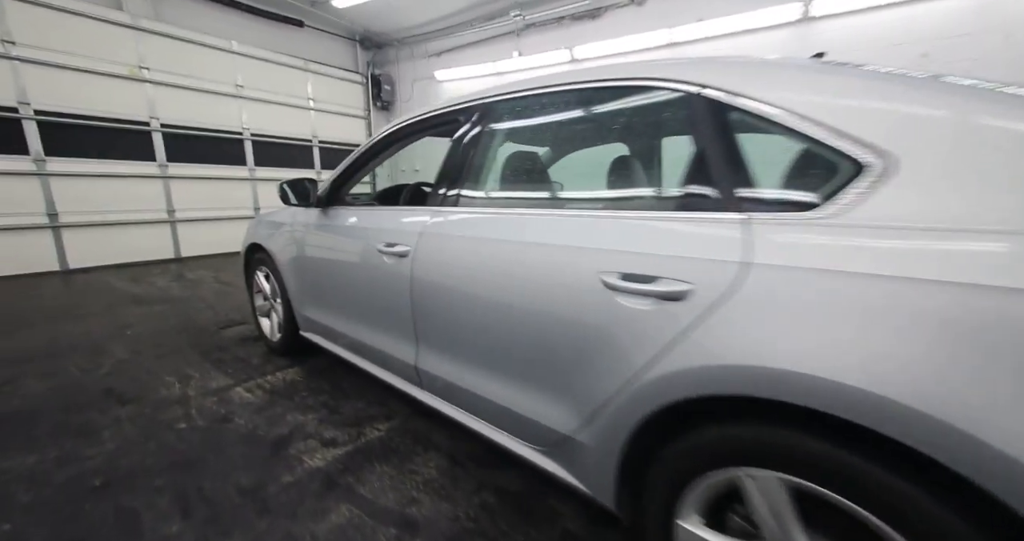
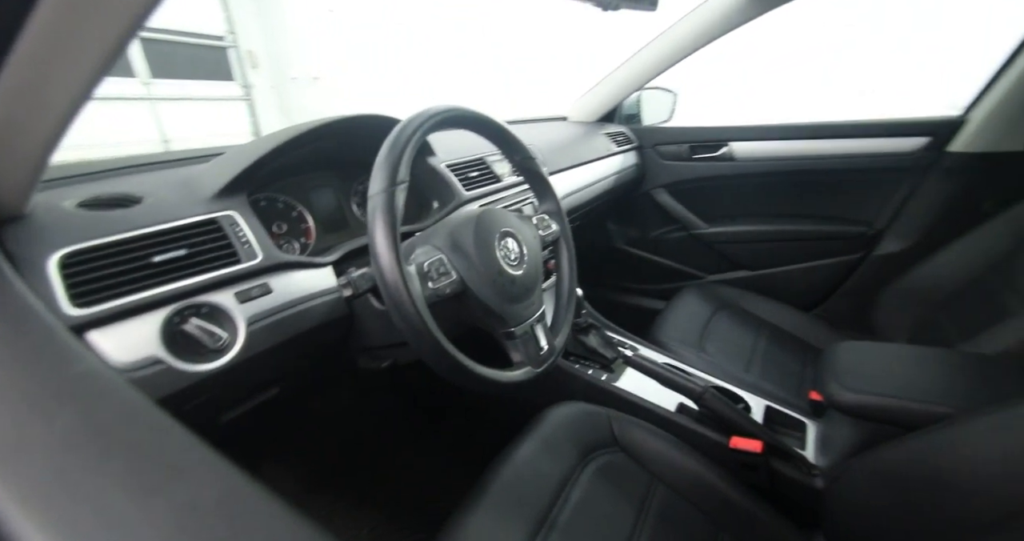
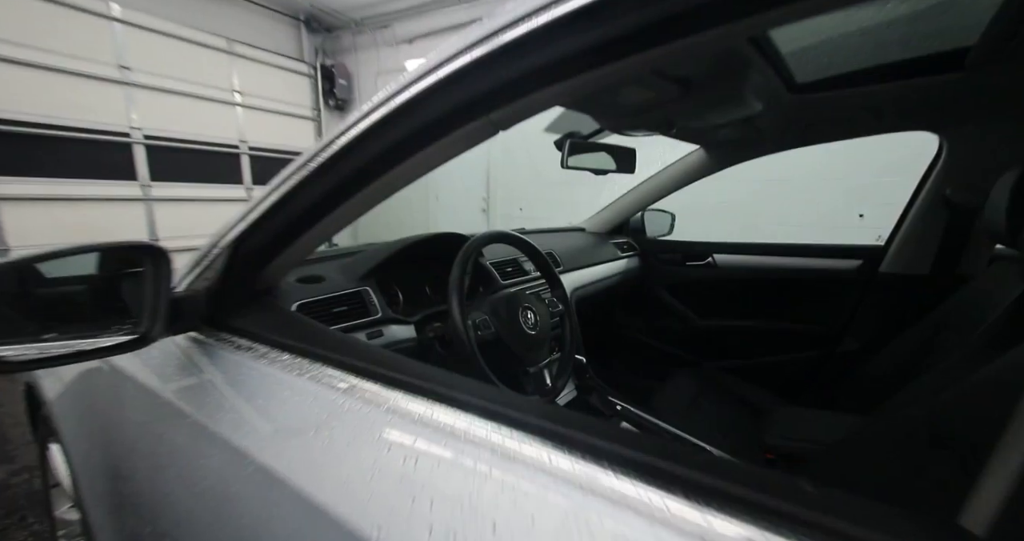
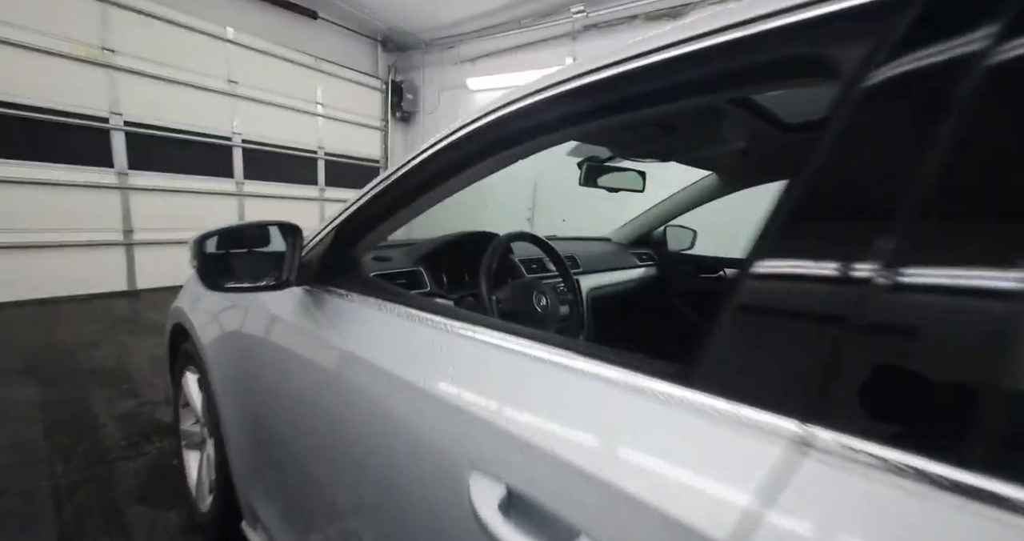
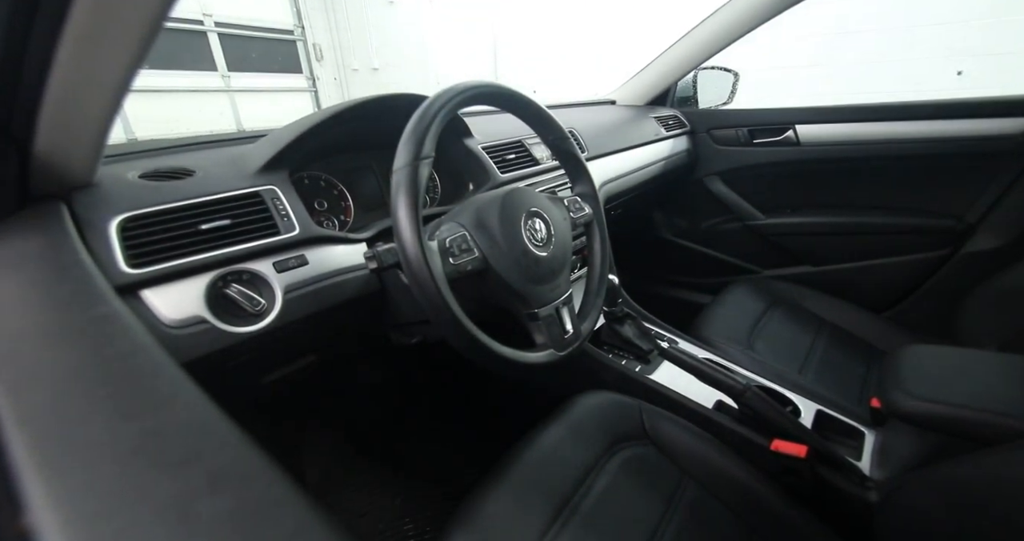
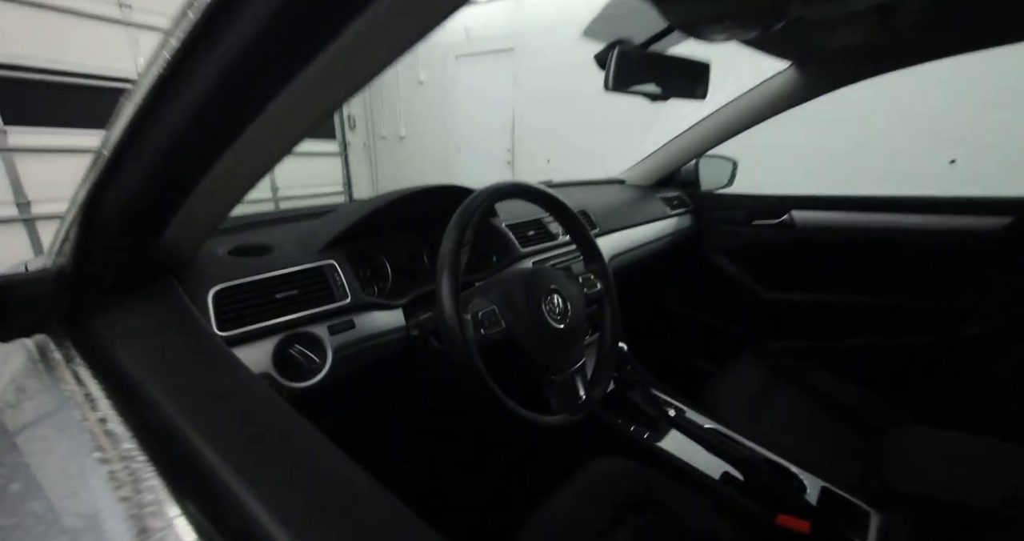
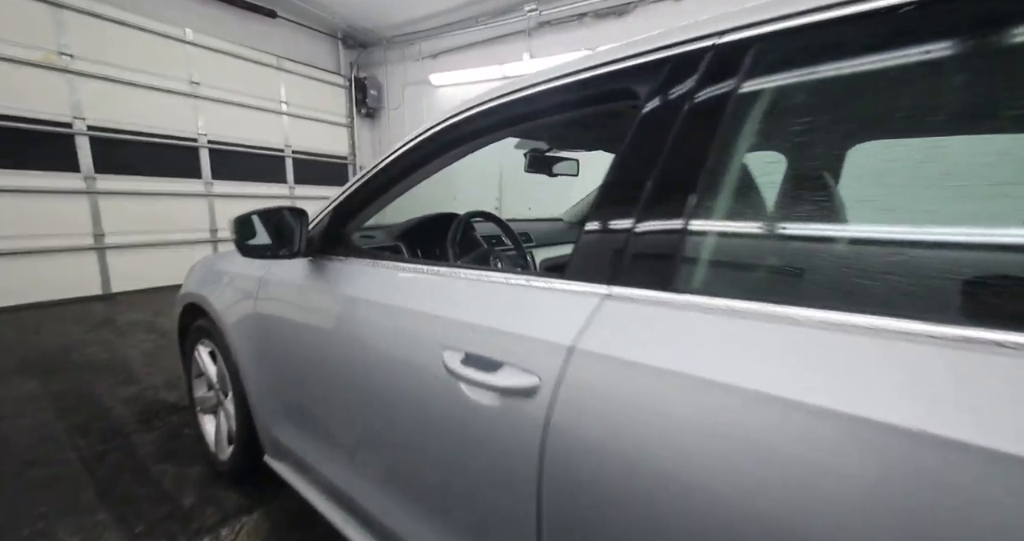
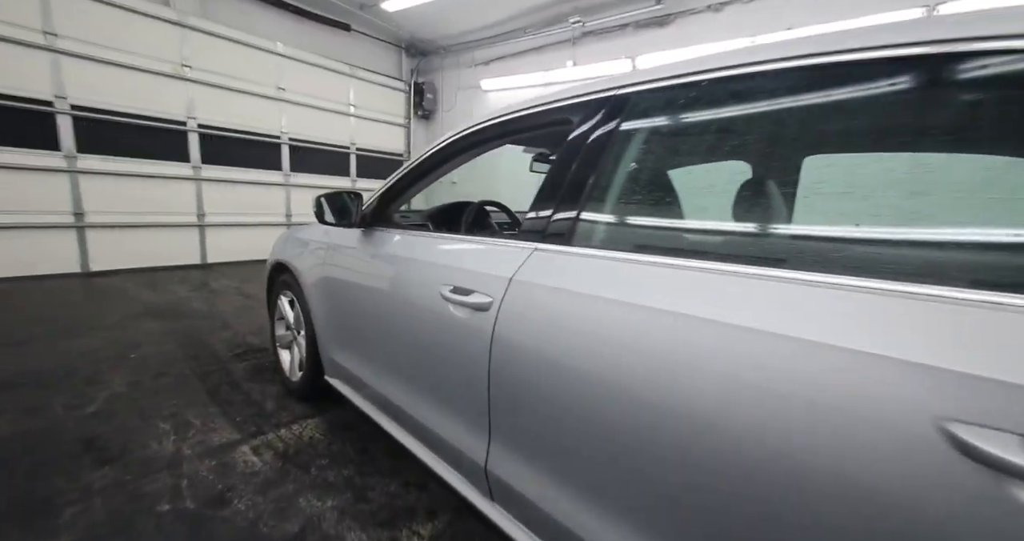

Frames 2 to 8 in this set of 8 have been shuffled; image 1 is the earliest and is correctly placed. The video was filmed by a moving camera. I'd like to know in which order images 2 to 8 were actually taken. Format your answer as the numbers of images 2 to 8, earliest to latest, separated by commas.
8, 7, 4, 3, 6, 5, 2
